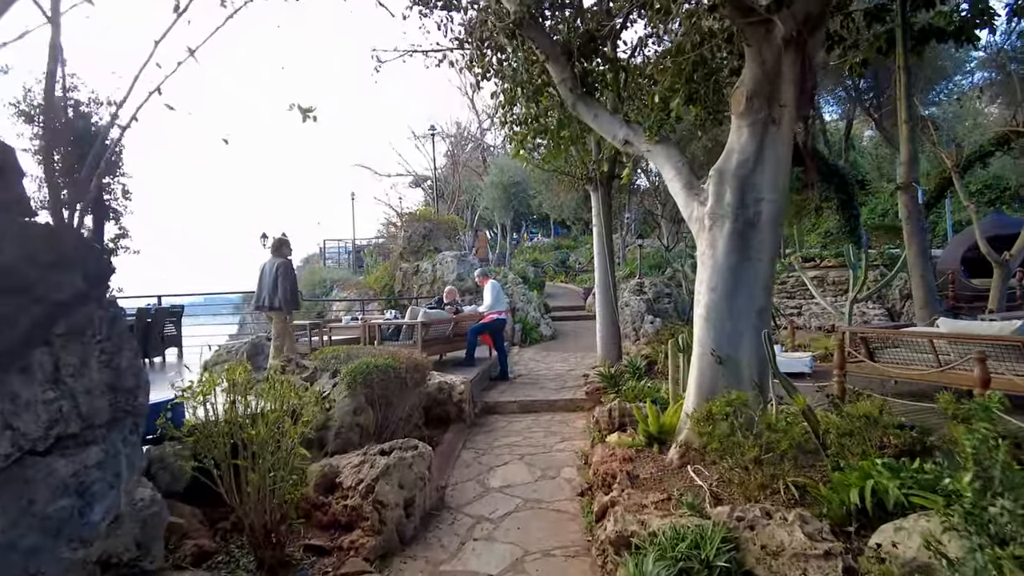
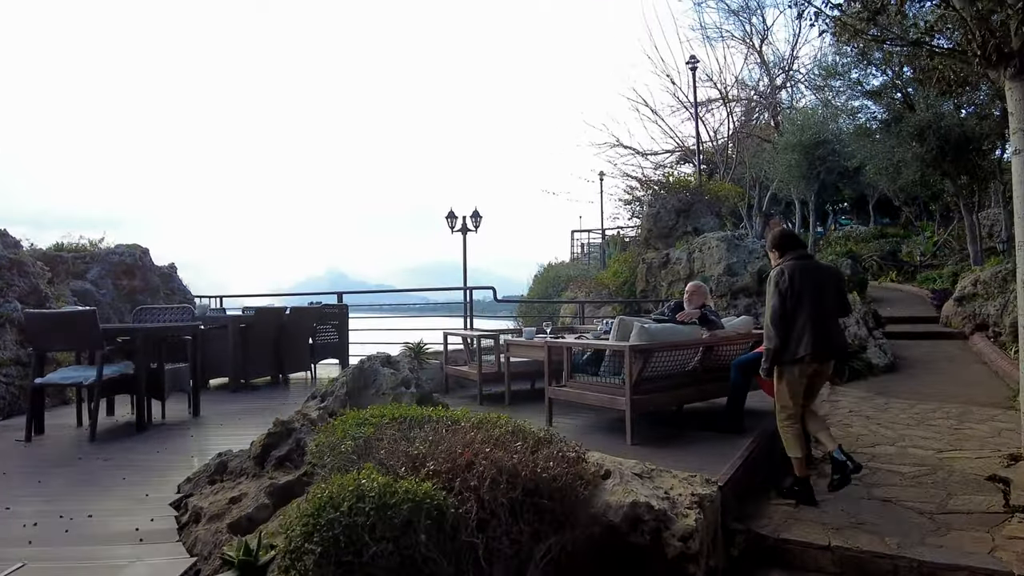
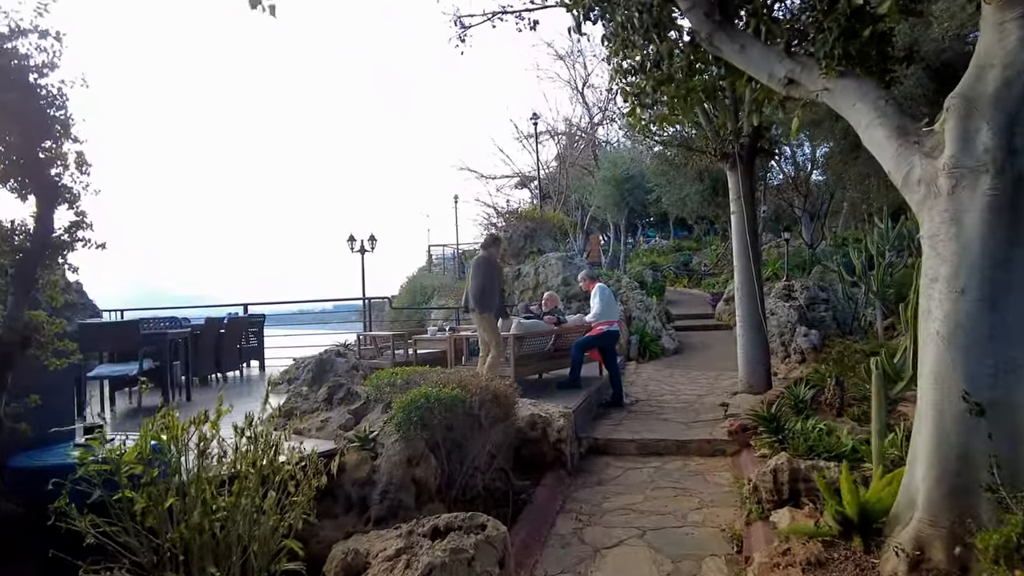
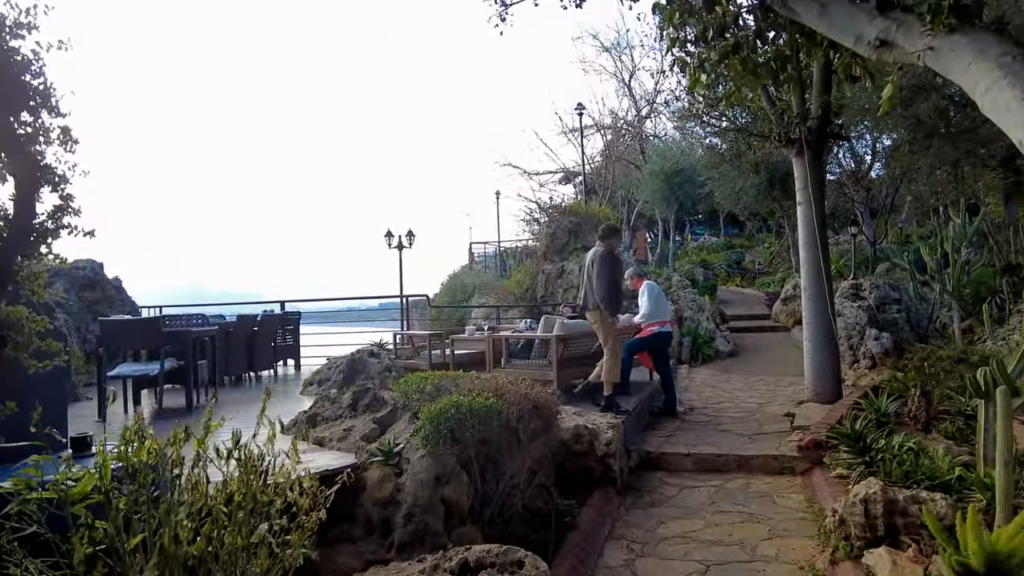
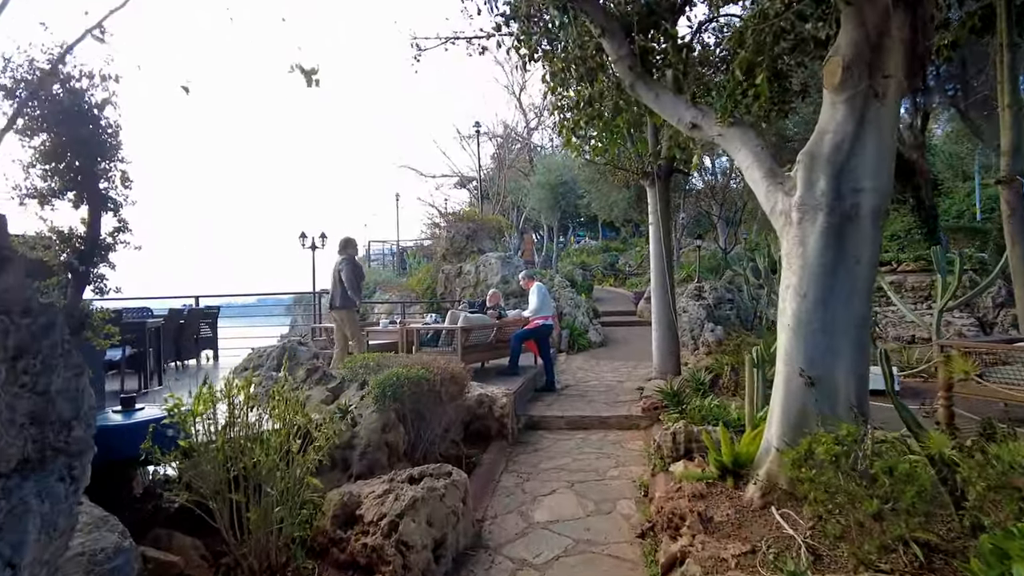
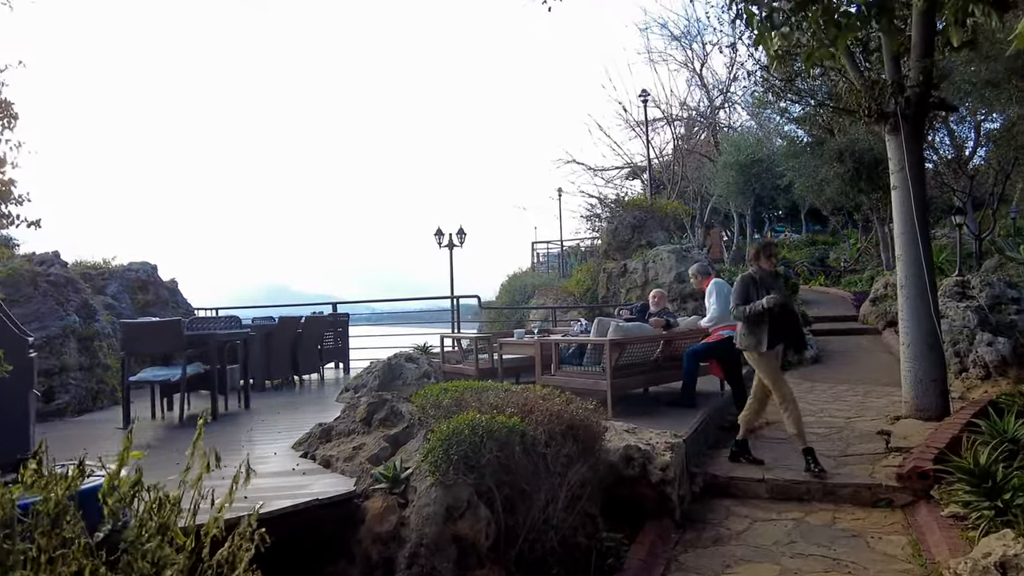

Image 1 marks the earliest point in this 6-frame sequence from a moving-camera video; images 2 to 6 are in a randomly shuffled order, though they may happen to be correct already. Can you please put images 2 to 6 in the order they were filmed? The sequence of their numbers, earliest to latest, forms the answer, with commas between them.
5, 3, 4, 6, 2
